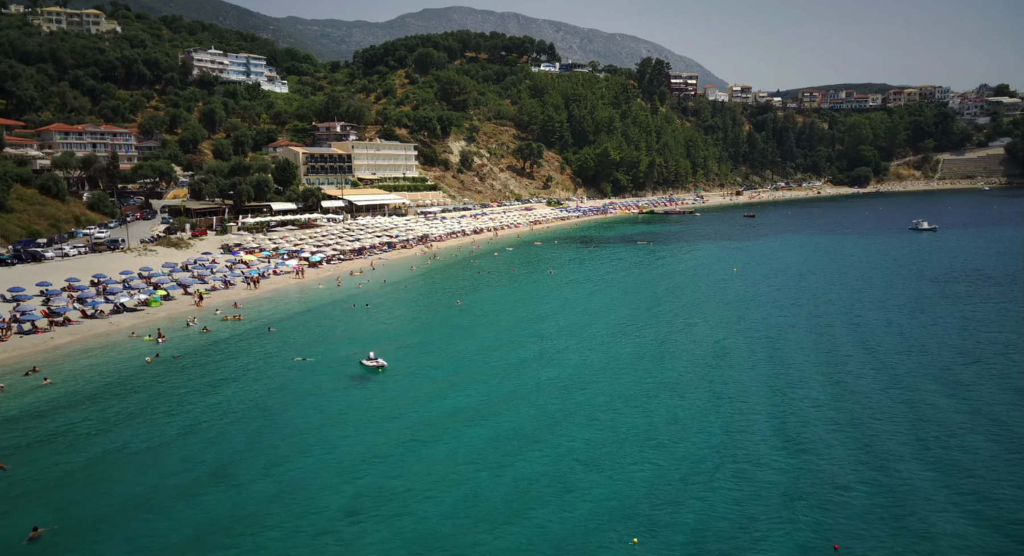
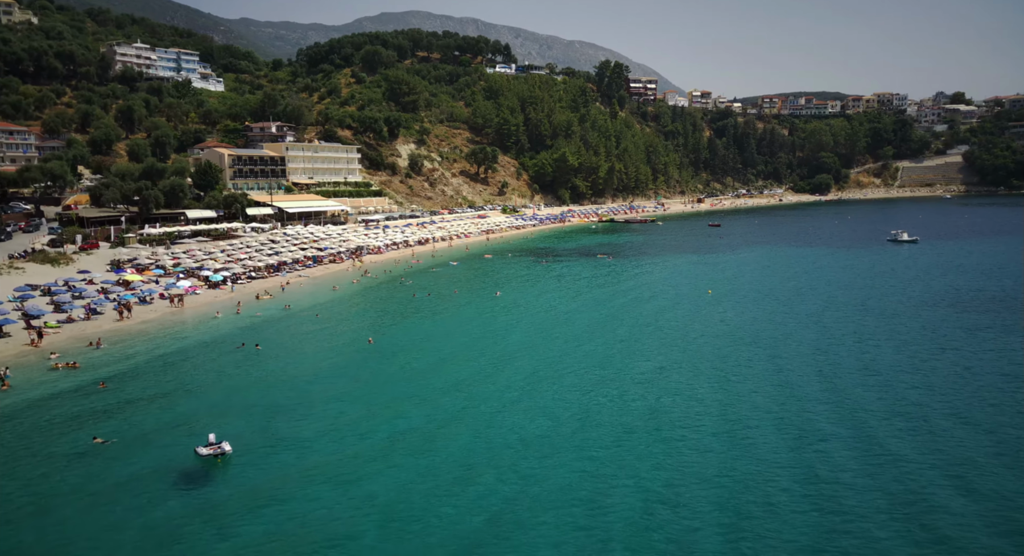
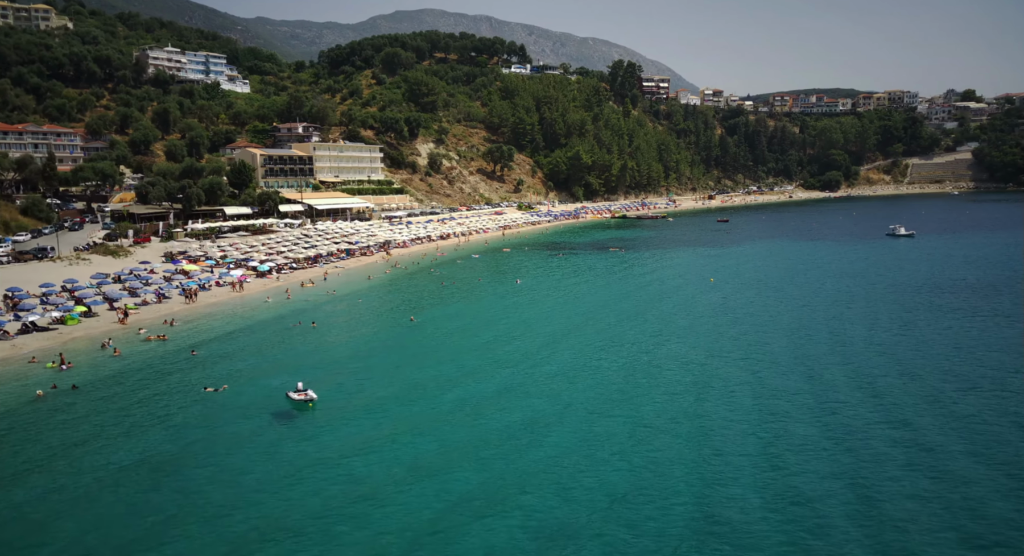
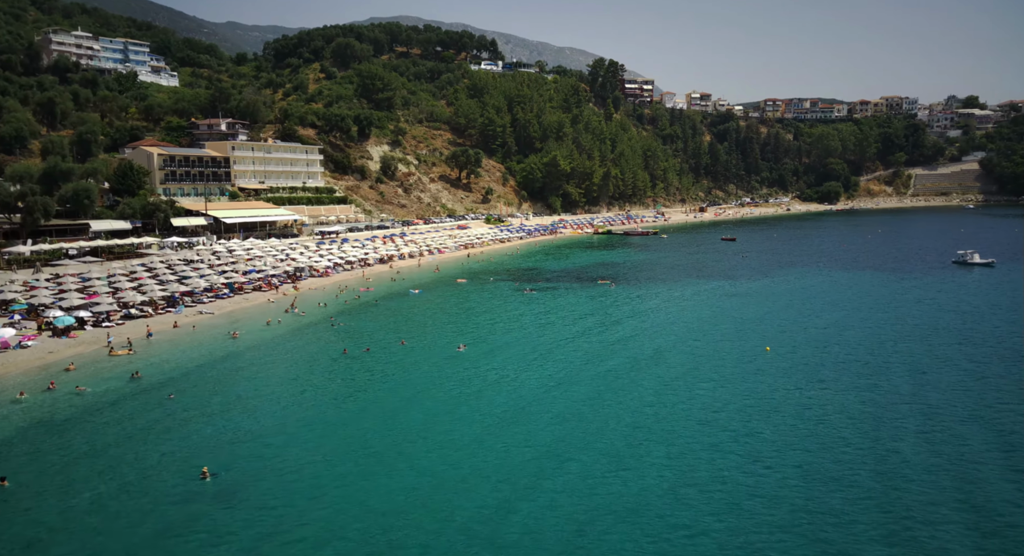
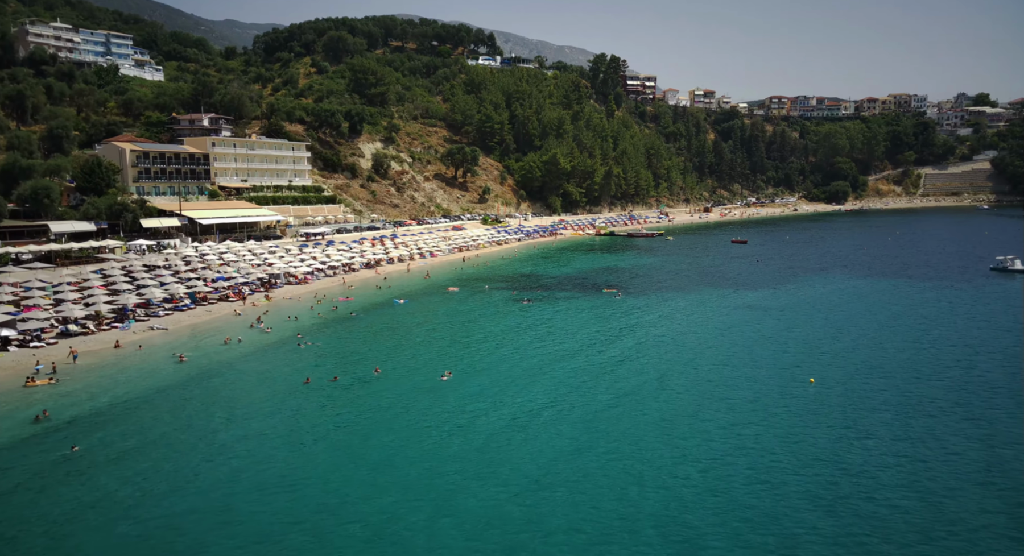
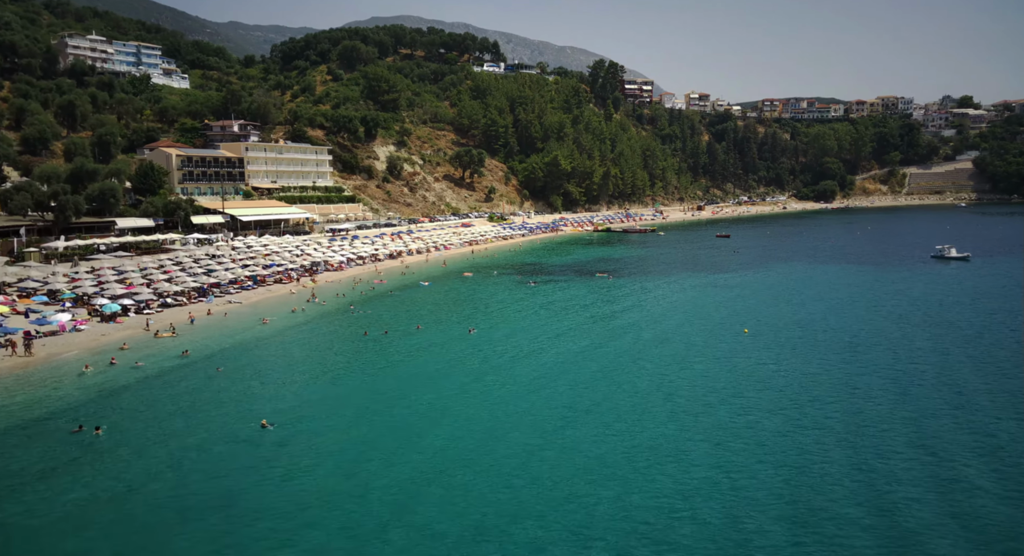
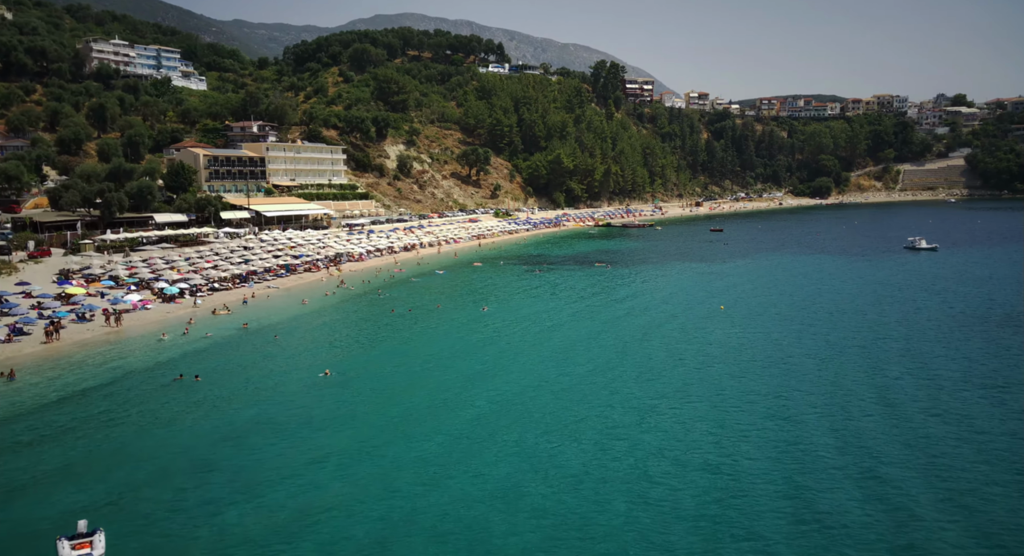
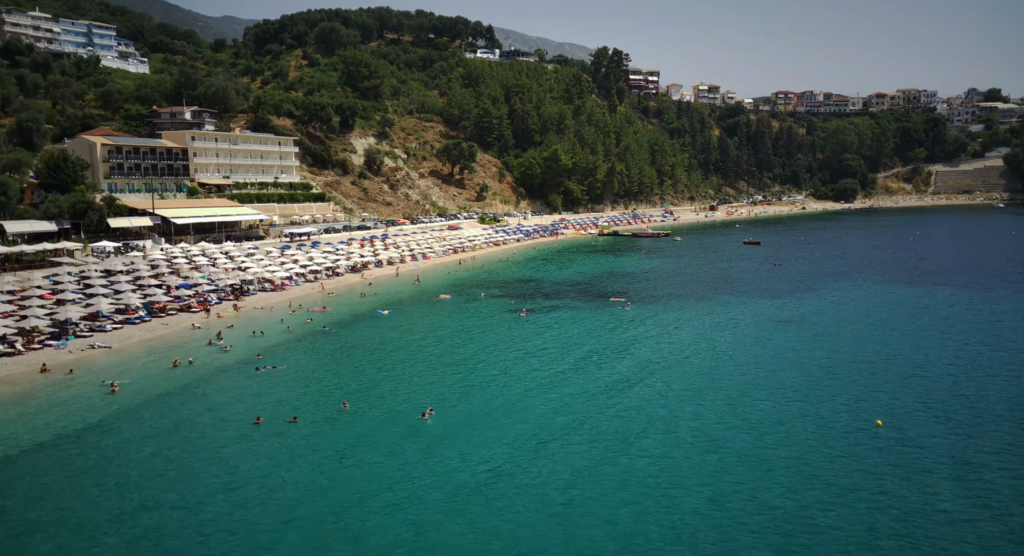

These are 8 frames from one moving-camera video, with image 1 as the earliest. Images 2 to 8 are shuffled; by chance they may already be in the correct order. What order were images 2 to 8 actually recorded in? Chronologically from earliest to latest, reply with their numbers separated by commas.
3, 2, 7, 6, 4, 5, 8
